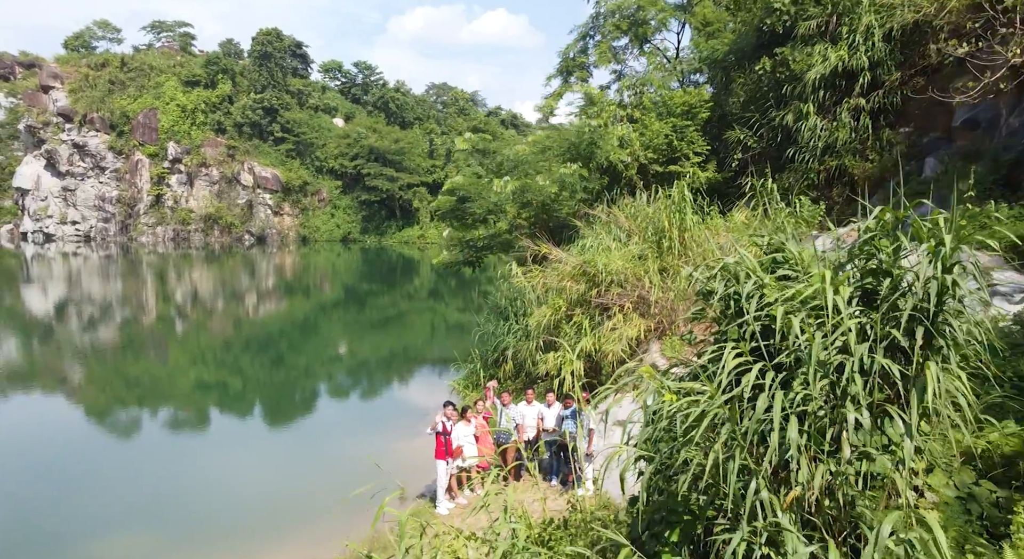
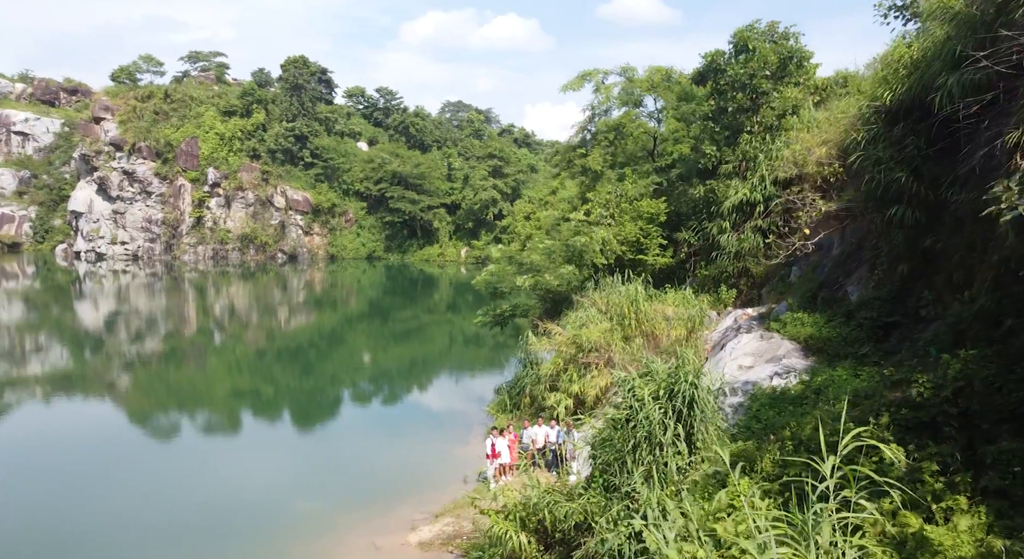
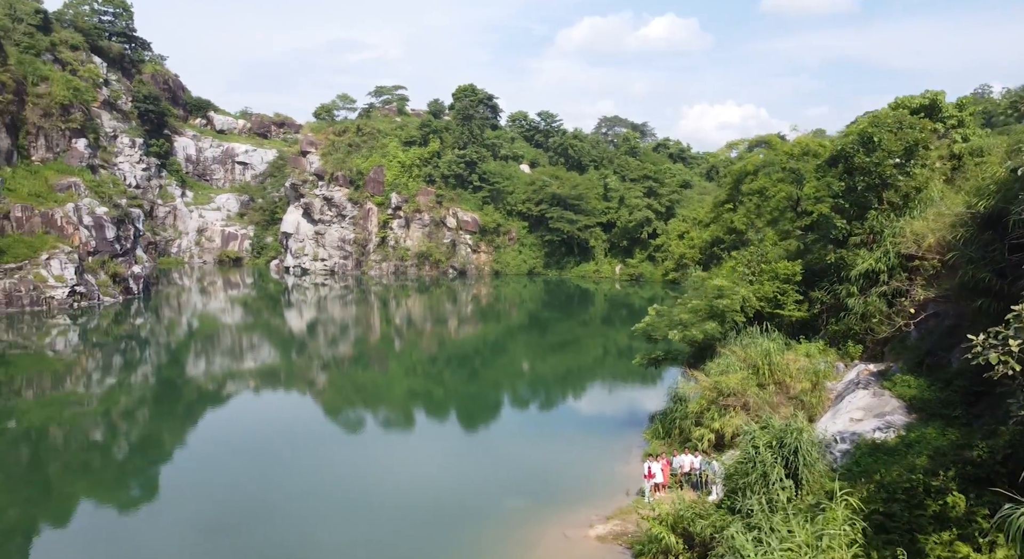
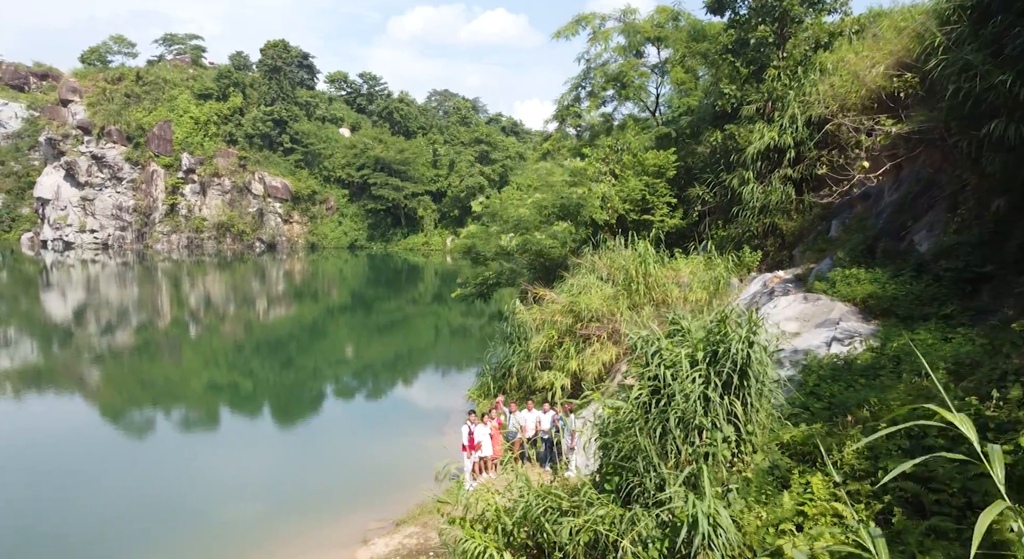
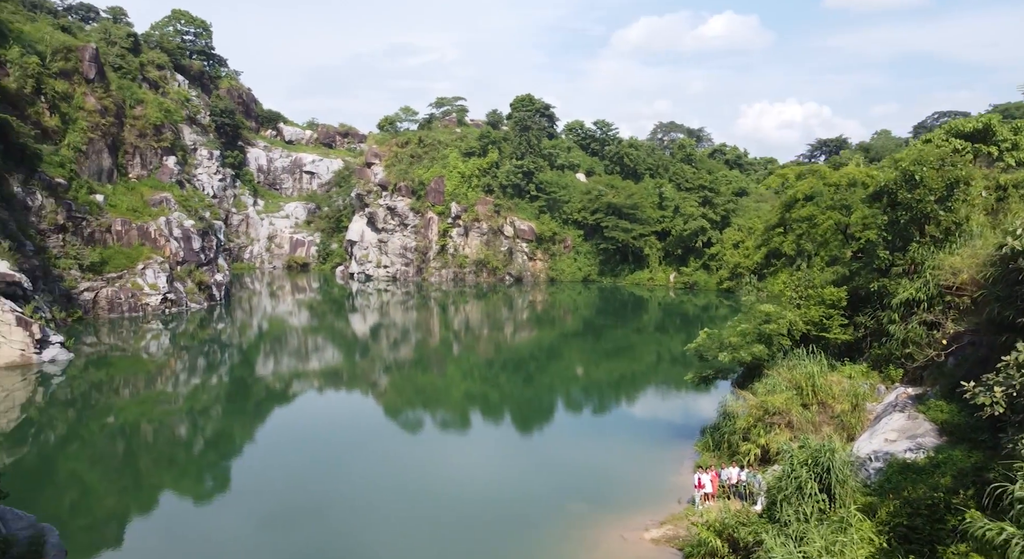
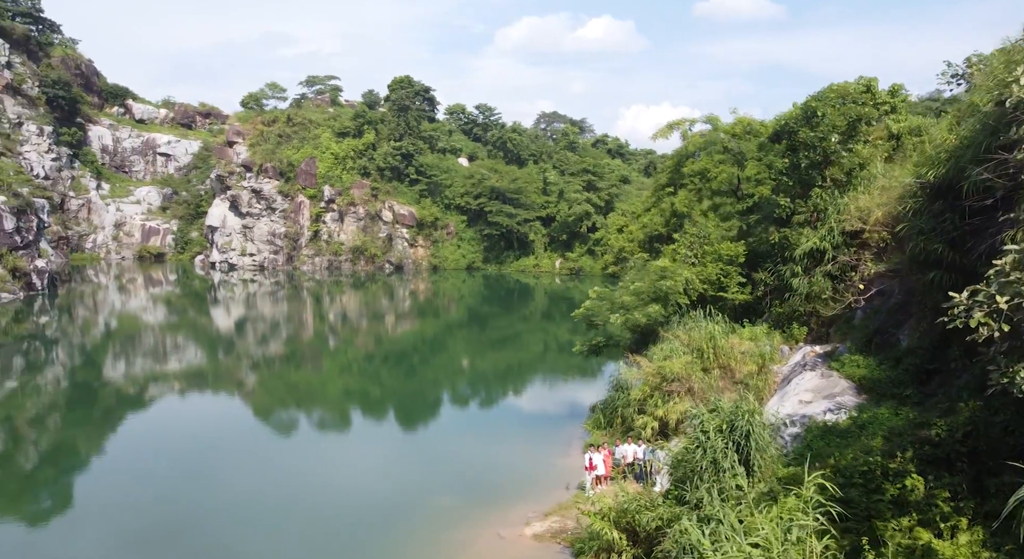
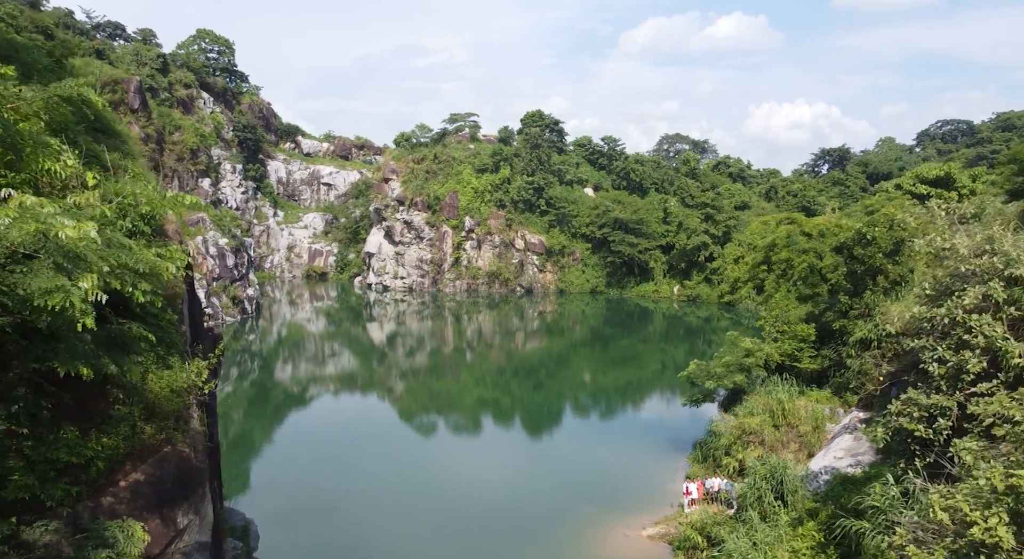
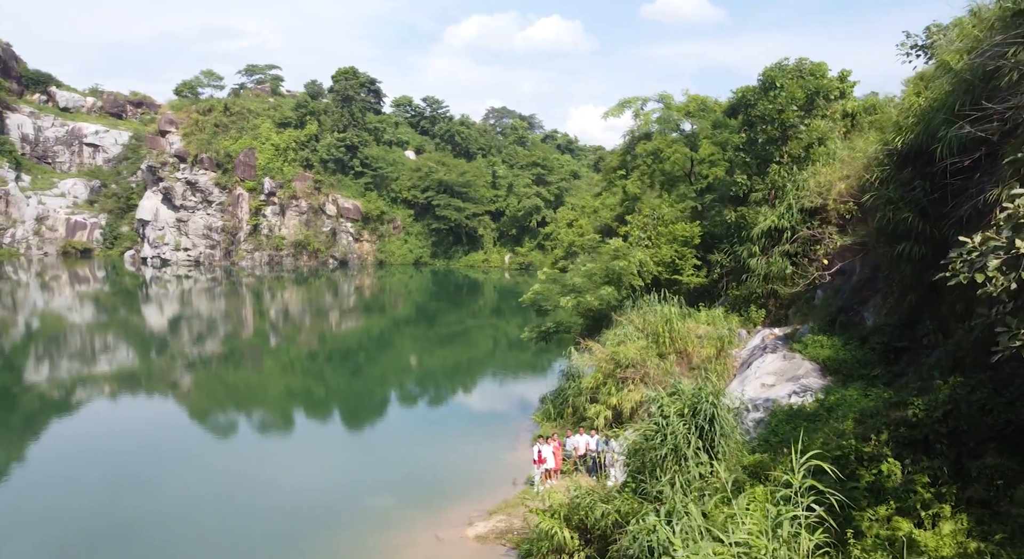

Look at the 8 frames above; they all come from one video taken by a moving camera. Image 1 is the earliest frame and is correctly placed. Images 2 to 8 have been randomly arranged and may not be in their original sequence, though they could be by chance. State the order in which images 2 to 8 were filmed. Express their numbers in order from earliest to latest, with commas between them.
4, 2, 8, 6, 3, 5, 7
